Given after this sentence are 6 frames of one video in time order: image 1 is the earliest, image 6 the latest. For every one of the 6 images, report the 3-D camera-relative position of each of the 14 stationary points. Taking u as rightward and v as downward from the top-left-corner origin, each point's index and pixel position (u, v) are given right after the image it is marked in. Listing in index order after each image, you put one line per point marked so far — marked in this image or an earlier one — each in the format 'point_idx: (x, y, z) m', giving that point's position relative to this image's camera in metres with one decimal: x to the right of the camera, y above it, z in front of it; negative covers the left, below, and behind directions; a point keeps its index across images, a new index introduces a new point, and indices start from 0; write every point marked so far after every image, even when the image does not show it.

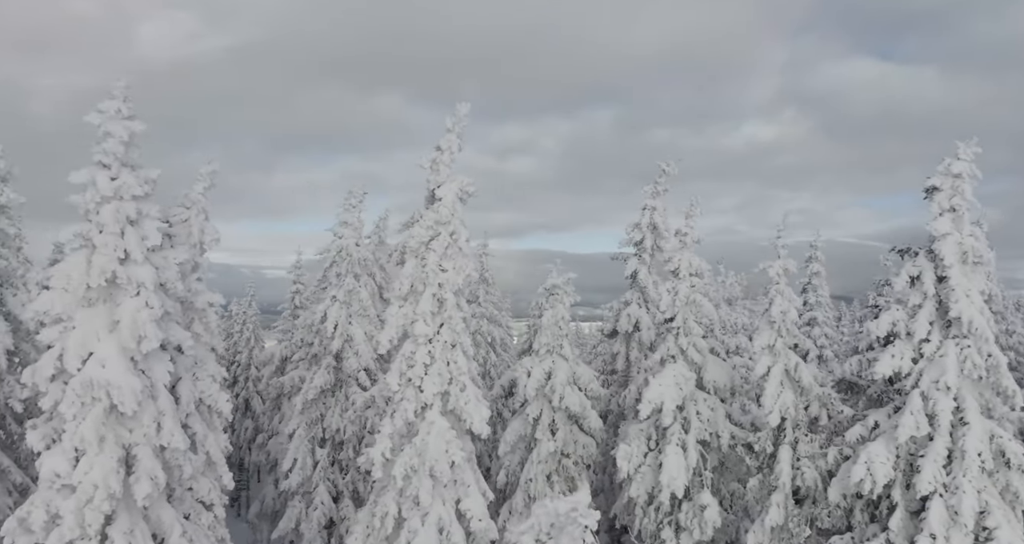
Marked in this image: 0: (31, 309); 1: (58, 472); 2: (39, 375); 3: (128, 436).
0: (-9.3, -0.7, +14.3) m
1: (-8.7, -3.9, +13.8) m
2: (-9.3, -2.0, +14.4) m
3: (-7.6, -3.3, +14.7) m
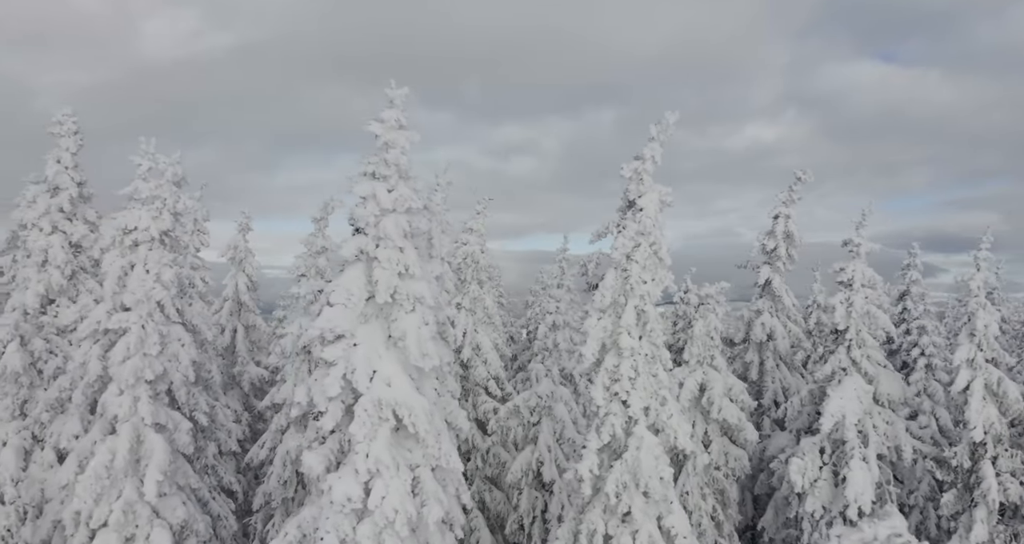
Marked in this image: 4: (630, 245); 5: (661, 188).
0: (-3.6, -1.0, +13.8) m
1: (-3.0, -4.2, +13.4) m
2: (-3.6, -2.3, +13.8) m
3: (-1.9, -3.6, +14.2) m
4: (+3.3, +0.7, +19.7) m
5: (+4.2, +2.3, +20.1) m
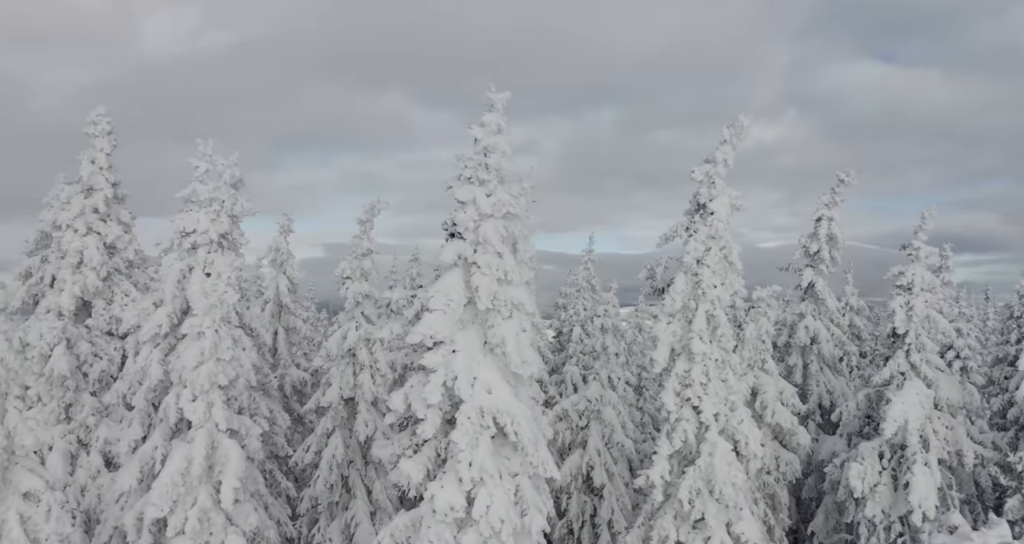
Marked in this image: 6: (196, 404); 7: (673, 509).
0: (-1.7, -1.1, +13.6) m
1: (-1.1, -4.3, +13.1) m
2: (-1.7, -2.4, +13.6) m
3: (0.0, -3.7, +13.9) m
4: (+5.1, +0.6, +19.5) m
5: (+6.1, +2.2, +19.9) m
6: (-7.3, -3.1, +16.7) m
7: (+4.3, -6.4, +19.3) m
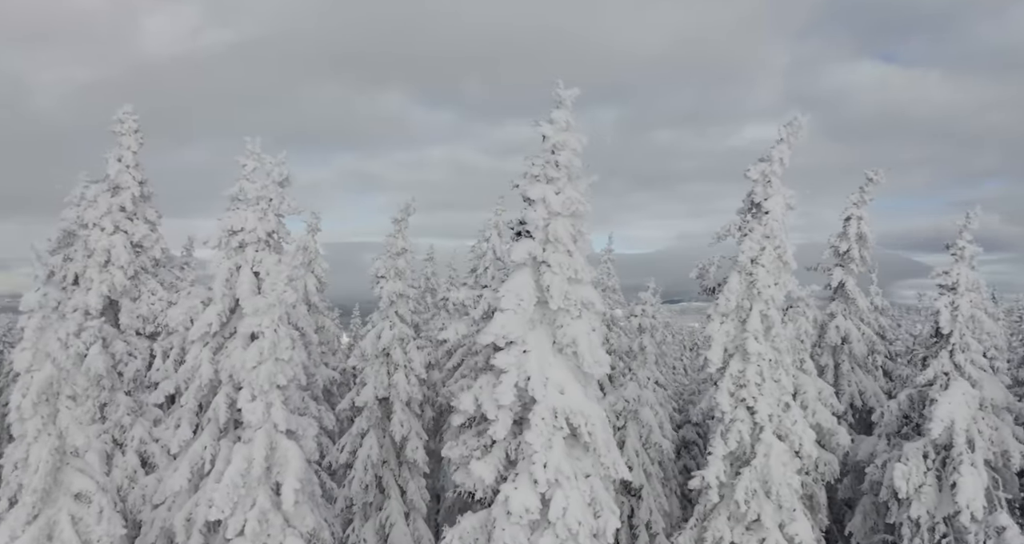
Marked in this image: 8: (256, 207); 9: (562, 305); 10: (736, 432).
0: (-0.3, -1.1, +13.4) m
1: (+0.4, -4.2, +13.0) m
2: (-0.3, -2.4, +13.5) m
3: (+1.4, -3.7, +13.8) m
4: (+6.5, +0.6, +19.4) m
5: (+7.5, +2.2, +19.8) m
6: (-5.9, -3.0, +16.6) m
7: (+5.7, -6.3, +19.2) m
8: (-7.0, +1.8, +19.9) m
9: (+1.0, -0.6, +13.8) m
10: (+5.9, -4.2, +18.9) m
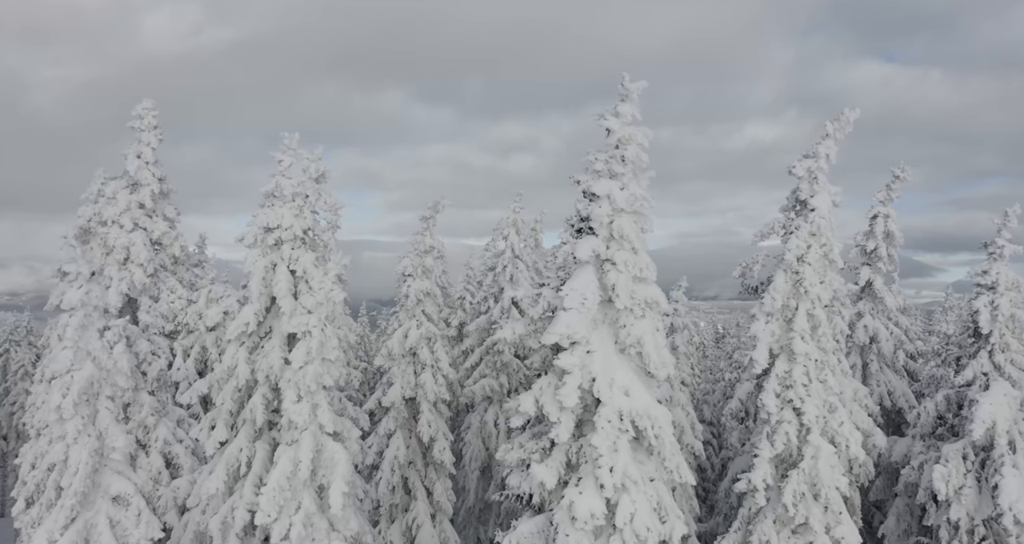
0: (+0.8, -1.1, +13.1) m
1: (+1.5, -4.2, +12.6) m
2: (+0.9, -2.4, +13.1) m
3: (+2.5, -3.7, +13.5) m
4: (+7.7, +0.7, +19.1) m
5: (+8.6, +2.3, +19.5) m
6: (-4.8, -3.0, +16.2) m
7: (+6.8, -6.3, +18.9) m
8: (-5.9, +1.8, +19.5) m
9: (+2.1, -0.6, +13.5) m
10: (+7.0, -4.2, +18.6) m
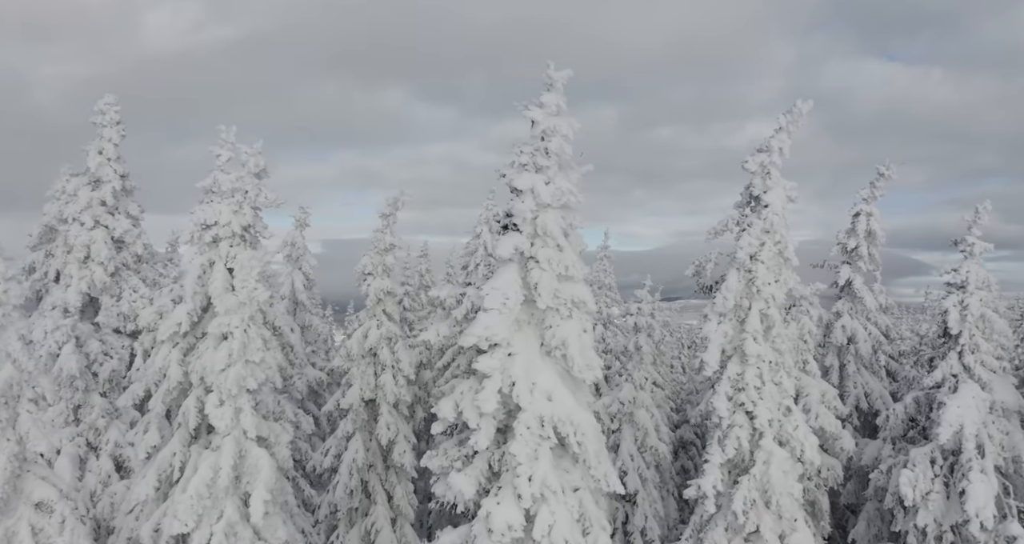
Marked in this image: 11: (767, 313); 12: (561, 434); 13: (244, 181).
0: (-0.6, -1.1, +12.4) m
1: (0.0, -4.2, +12.0) m
2: (-0.6, -2.4, +12.5) m
3: (+1.1, -3.7, +12.8) m
4: (+6.2, +0.7, +18.4) m
5: (+7.2, +2.3, +18.8) m
6: (-6.2, -3.0, +15.6) m
7: (+5.4, -6.3, +18.2) m
8: (-7.4, +1.9, +18.9) m
9: (+0.6, -0.6, +12.8) m
10: (+5.5, -4.1, +18.0) m
11: (+6.5, -1.1, +18.4) m
12: (+0.9, -2.8, +12.5) m
13: (-7.1, +2.4, +19.1) m
